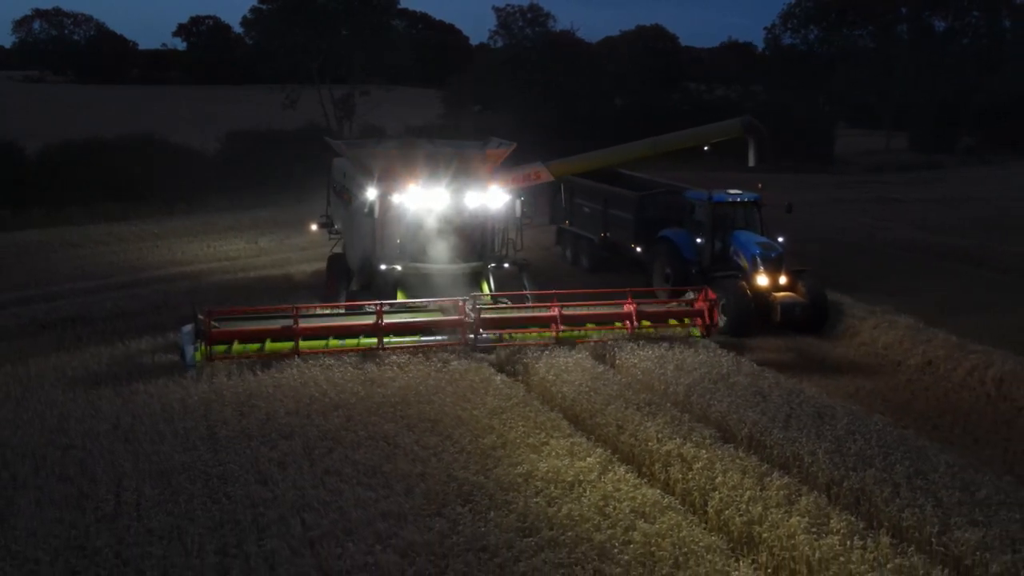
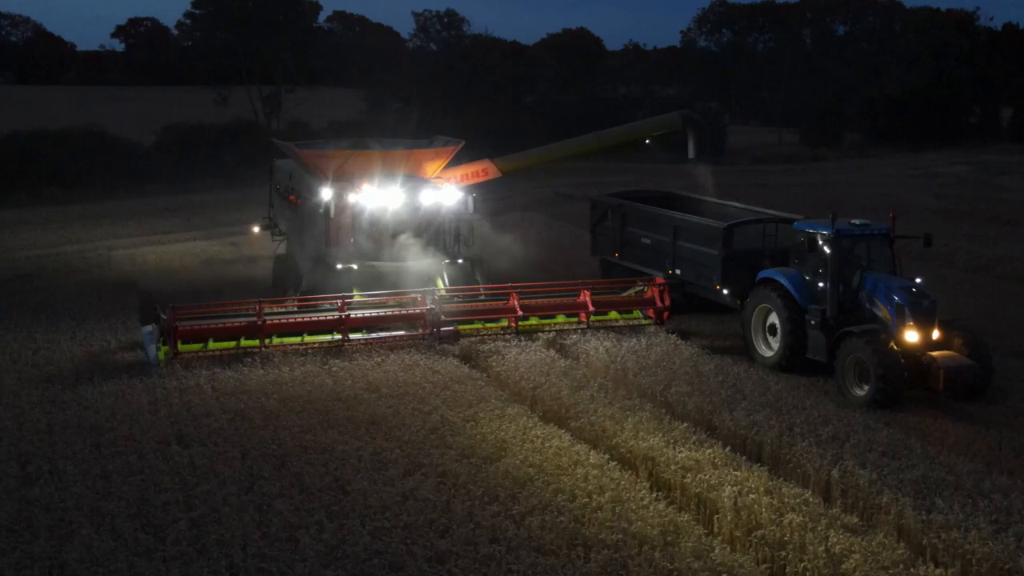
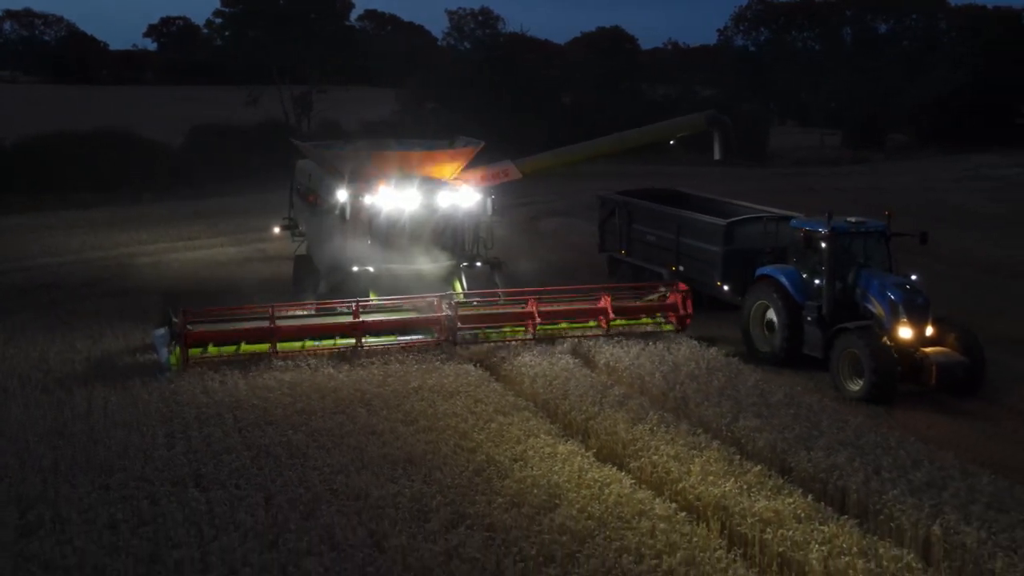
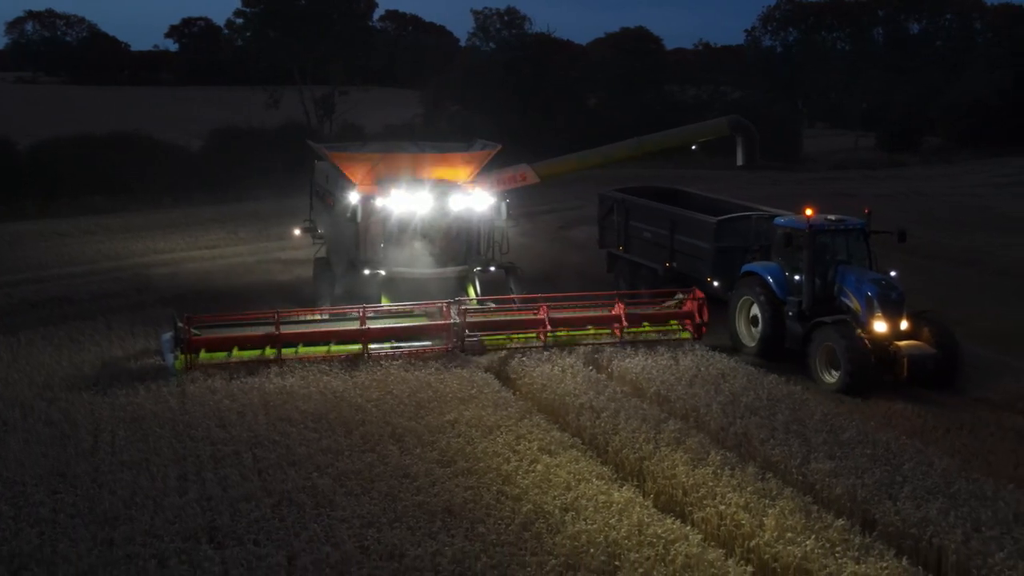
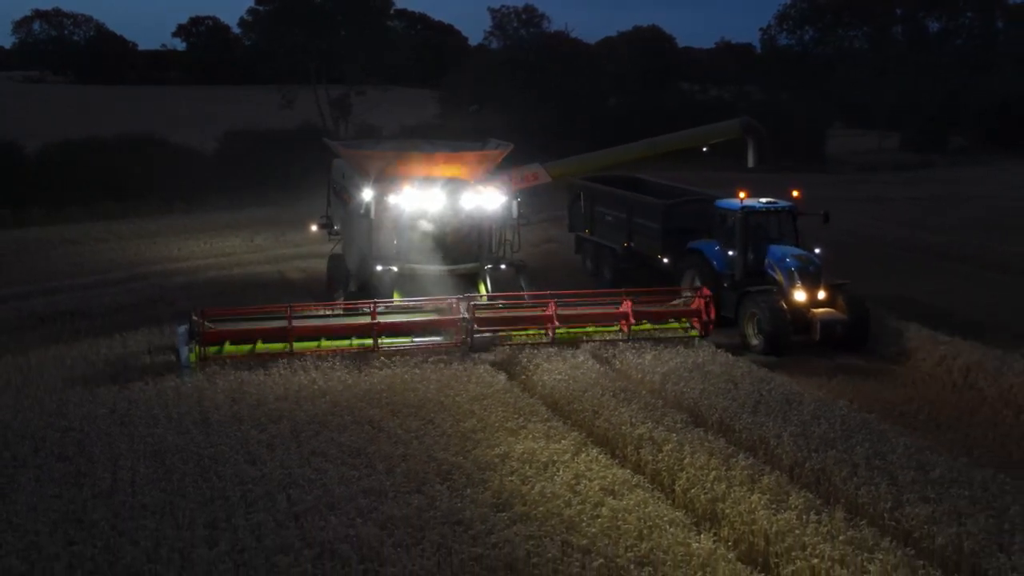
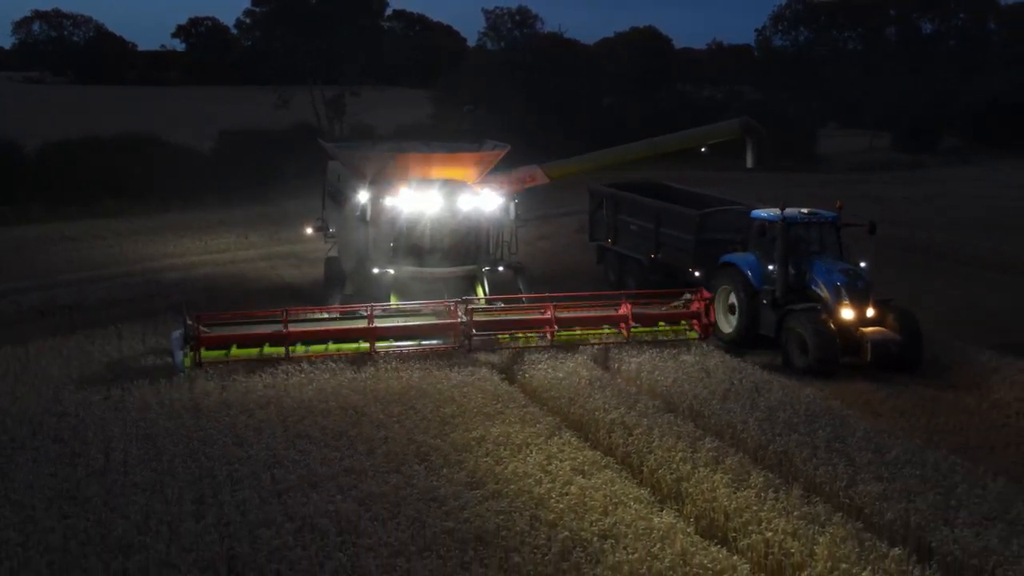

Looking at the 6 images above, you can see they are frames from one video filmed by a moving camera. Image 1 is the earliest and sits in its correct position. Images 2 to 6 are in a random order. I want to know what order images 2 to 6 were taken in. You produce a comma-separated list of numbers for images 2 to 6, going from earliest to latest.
5, 6, 4, 3, 2
